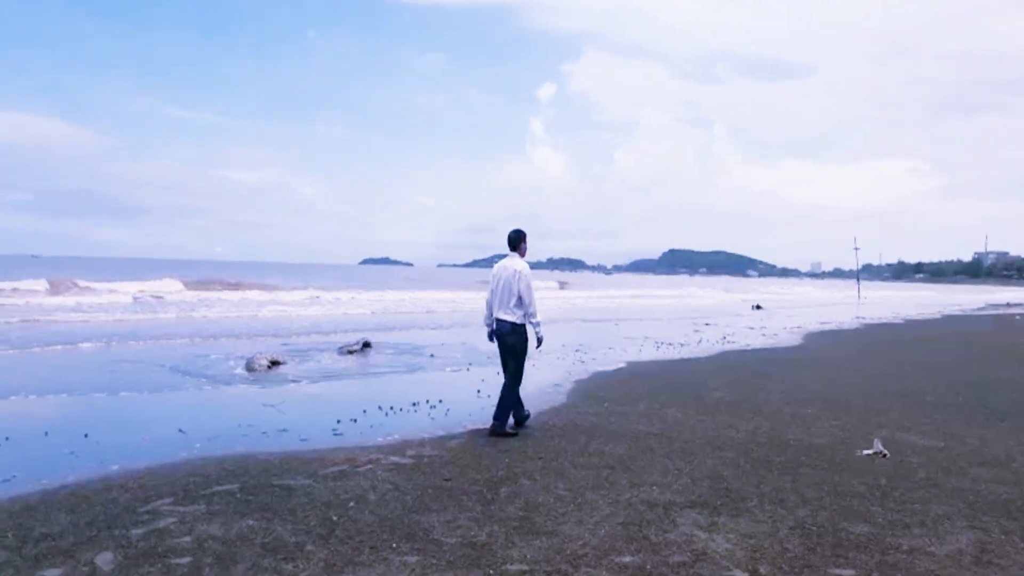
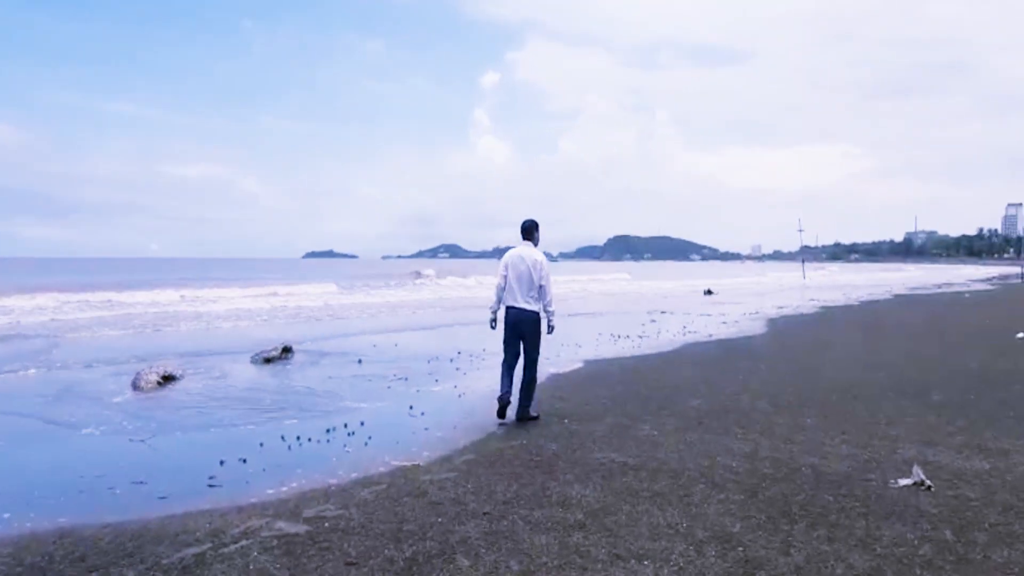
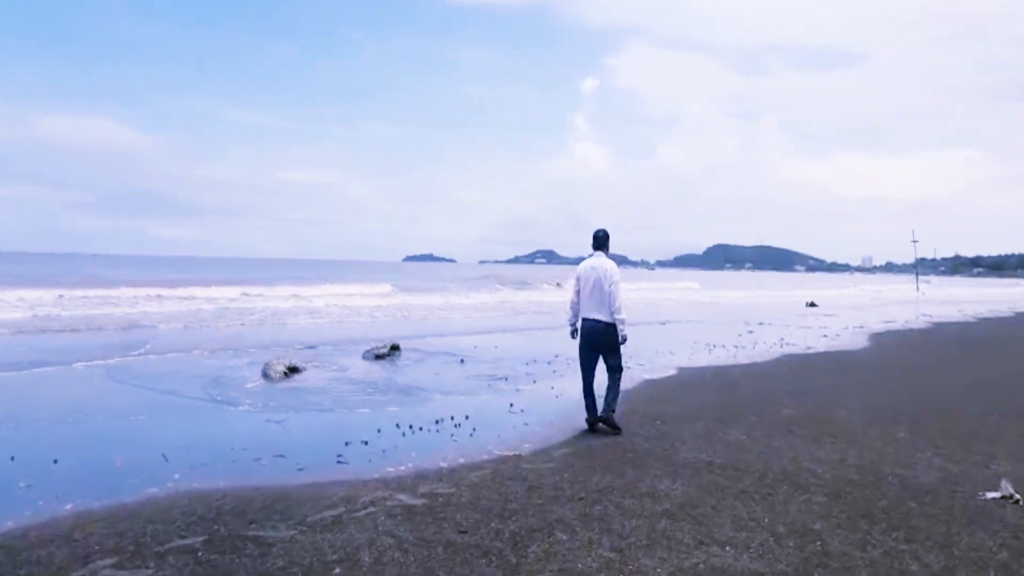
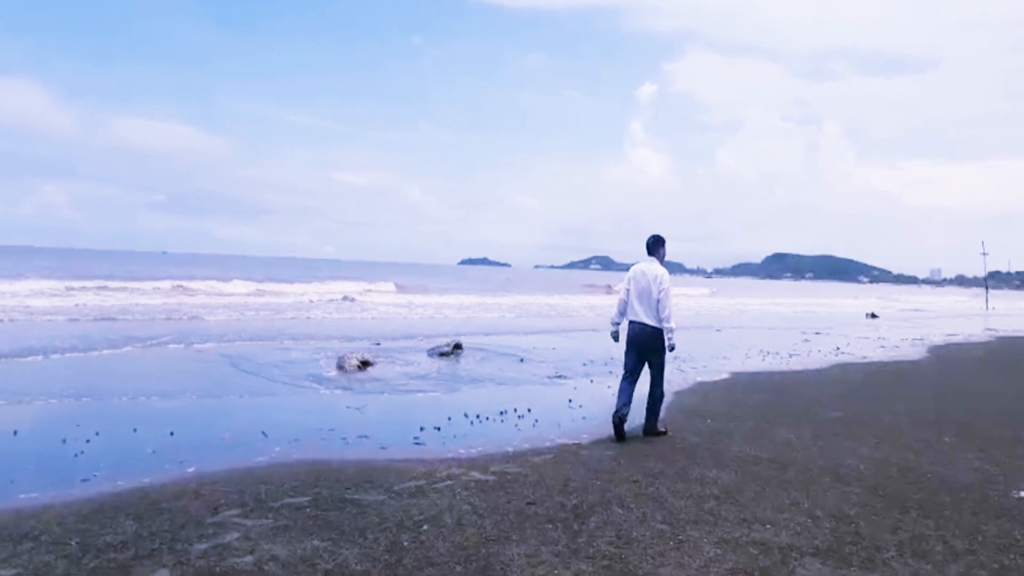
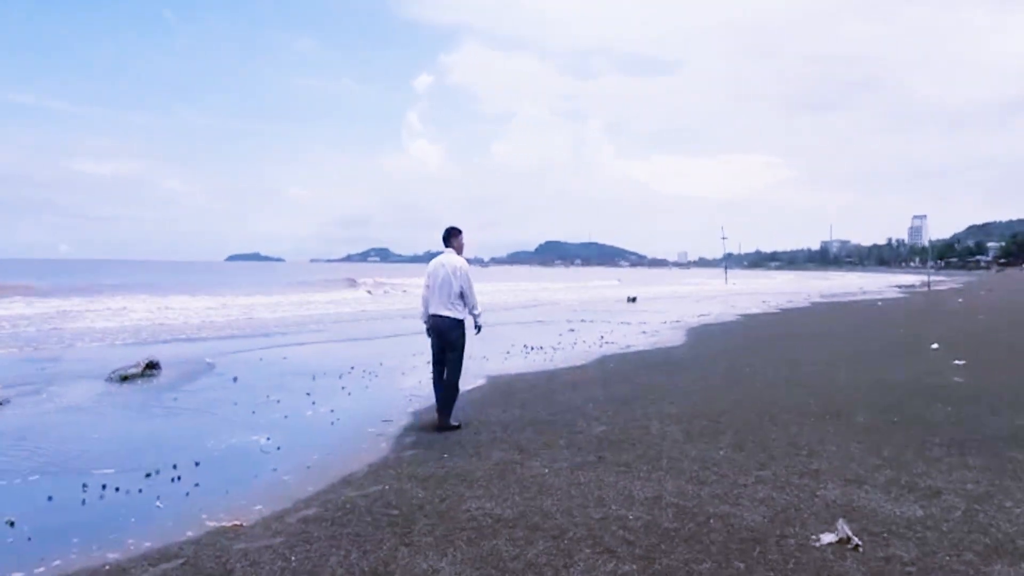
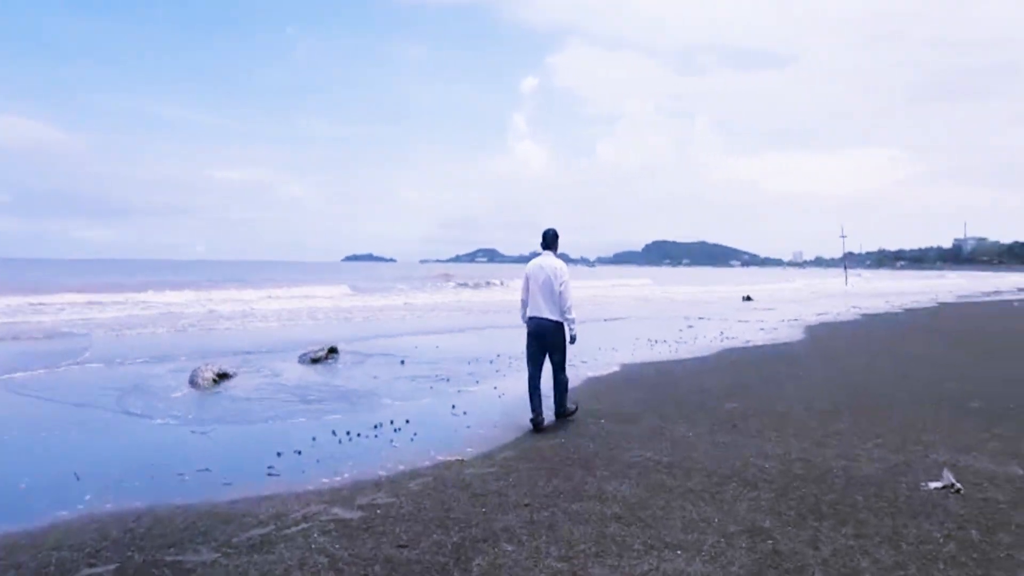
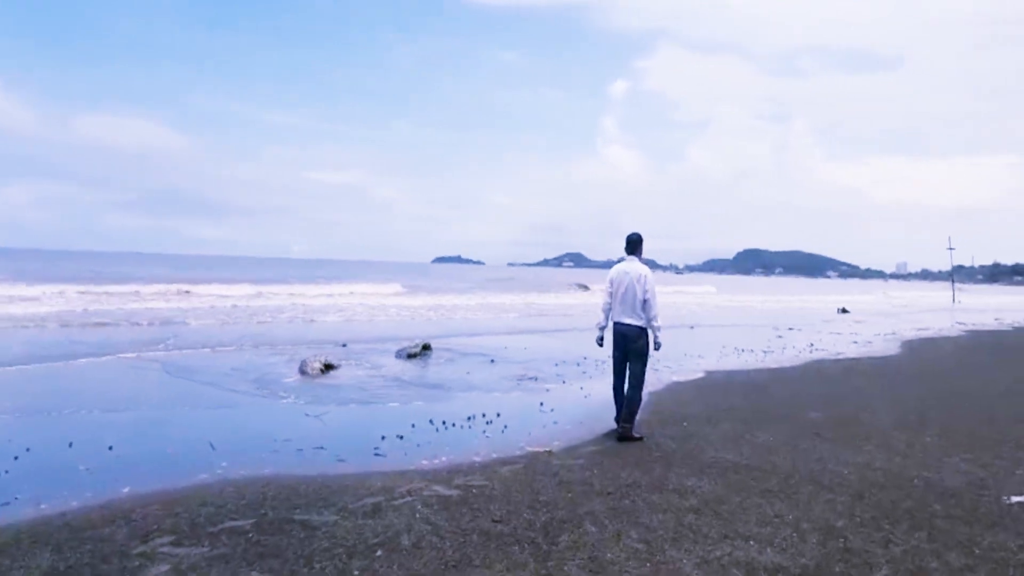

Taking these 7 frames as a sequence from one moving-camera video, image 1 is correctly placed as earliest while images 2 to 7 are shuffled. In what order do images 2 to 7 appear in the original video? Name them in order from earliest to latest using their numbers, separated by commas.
4, 7, 3, 6, 2, 5
